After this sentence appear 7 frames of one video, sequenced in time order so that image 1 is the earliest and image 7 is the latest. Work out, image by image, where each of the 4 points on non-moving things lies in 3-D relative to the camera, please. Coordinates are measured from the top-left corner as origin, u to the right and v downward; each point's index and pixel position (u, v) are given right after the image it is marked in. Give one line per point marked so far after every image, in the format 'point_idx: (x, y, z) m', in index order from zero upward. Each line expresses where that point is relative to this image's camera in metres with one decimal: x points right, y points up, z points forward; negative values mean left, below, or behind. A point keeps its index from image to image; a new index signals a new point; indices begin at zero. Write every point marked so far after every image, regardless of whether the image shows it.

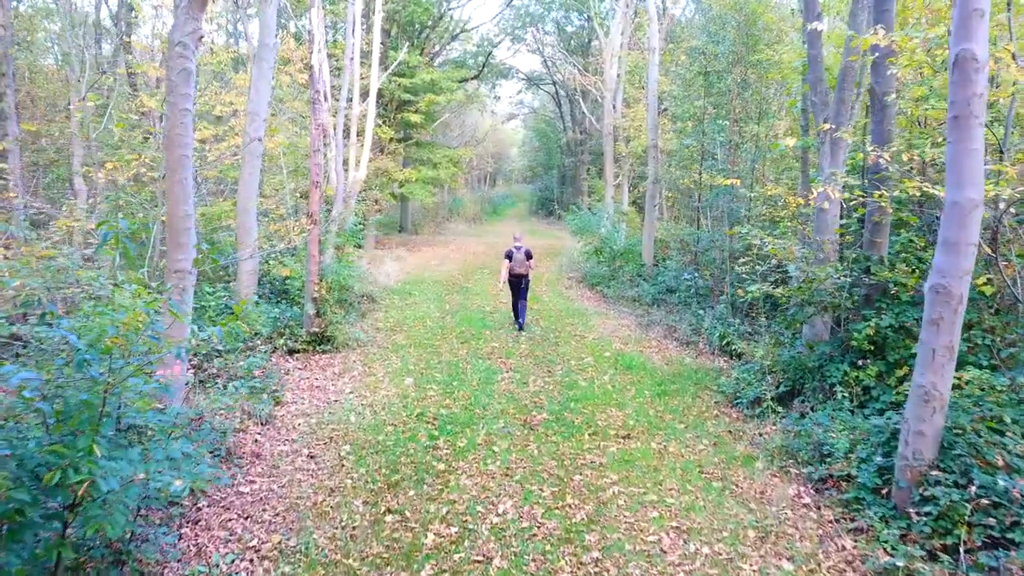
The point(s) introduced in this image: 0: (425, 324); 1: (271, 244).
0: (-1.3, -0.6, +12.7) m
1: (-3.3, +0.6, +11.3) m
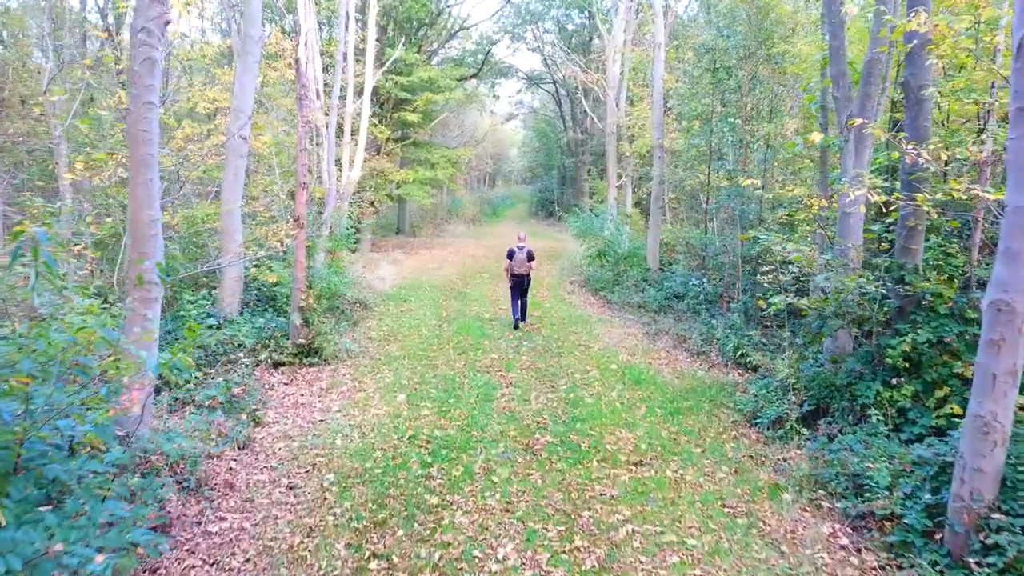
0: (-1.3, -0.7, +12.1) m
1: (-3.3, +0.5, +10.7) m
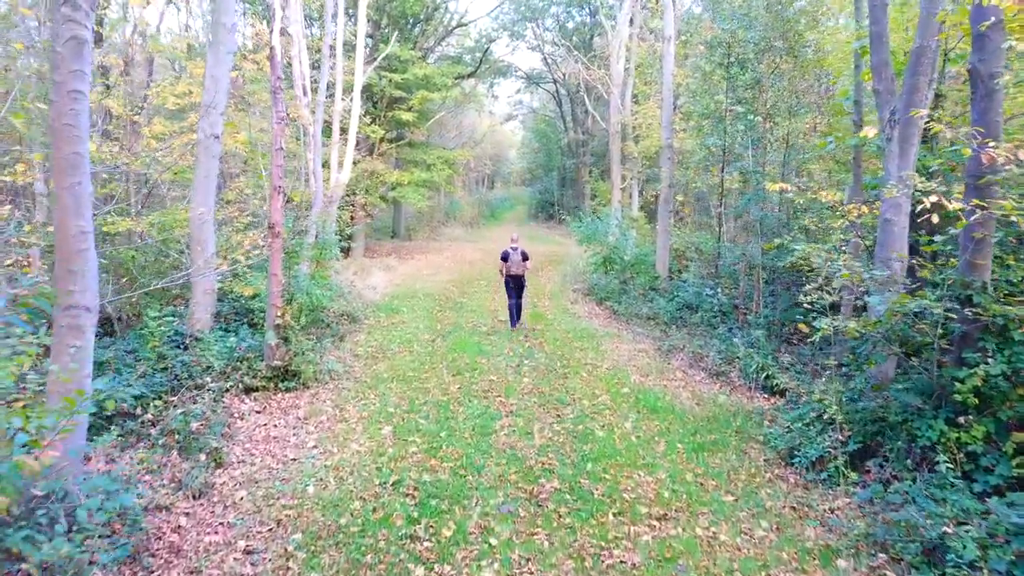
0: (-1.3, -0.8, +11.1) m
1: (-3.3, +0.3, +9.7) m
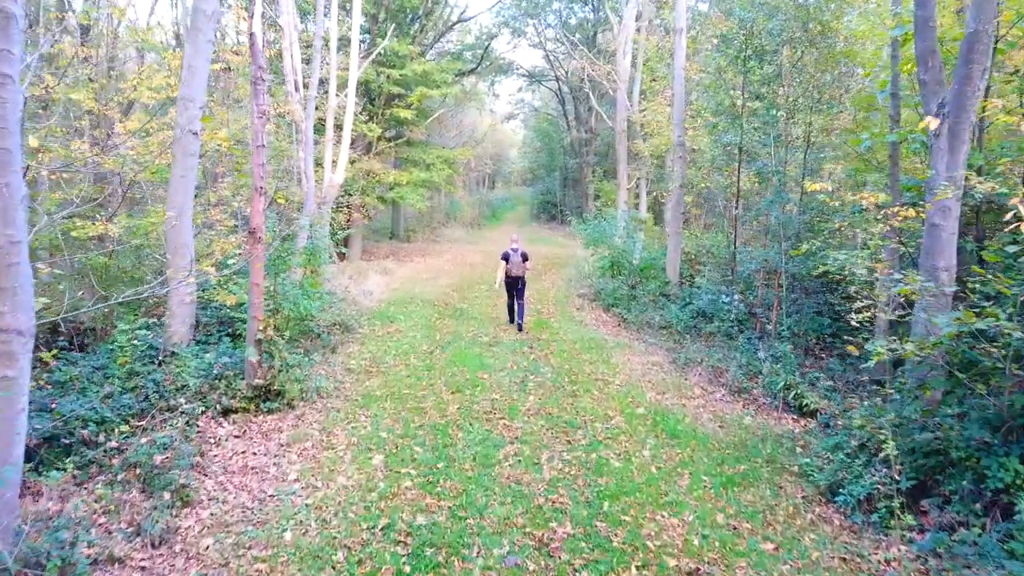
0: (-1.3, -0.9, +10.3) m
1: (-3.3, +0.2, +8.9) m
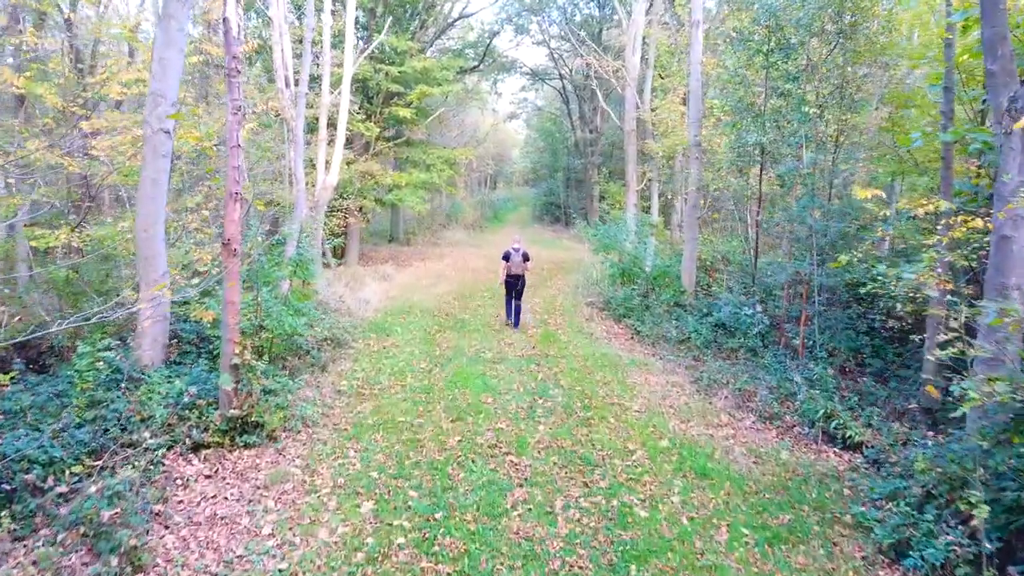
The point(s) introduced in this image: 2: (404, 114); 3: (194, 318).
0: (-1.2, -1.1, +9.4) m
1: (-3.2, +0.1, +8.0) m
2: (-2.6, +4.1, +19.5) m
3: (-3.1, -0.3, +8.0) m
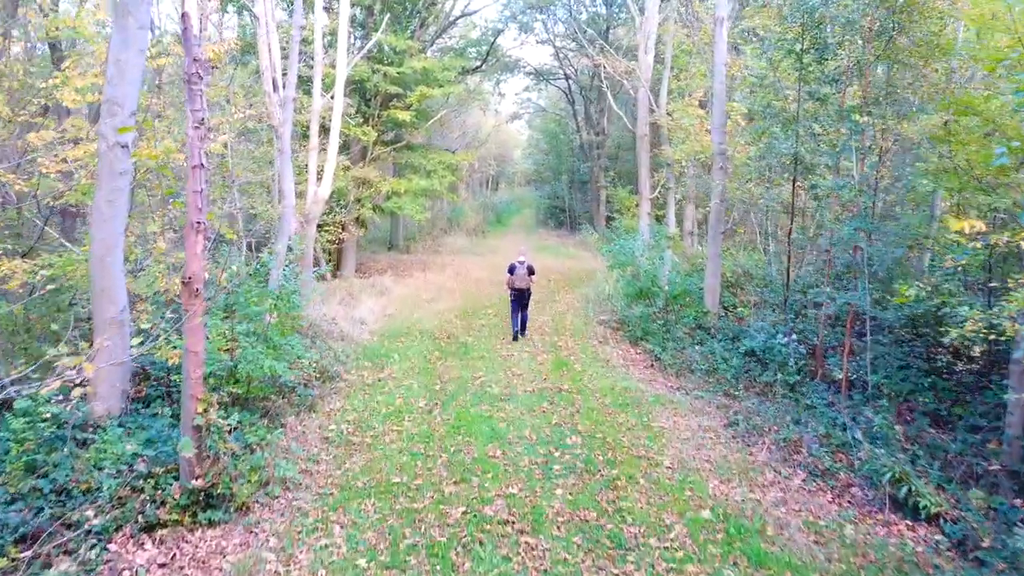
0: (-1.1, -1.4, +8.3) m
1: (-3.1, -0.3, +6.9) m
2: (-2.4, +3.8, +18.4) m
3: (-3.0, -0.6, +6.9) m
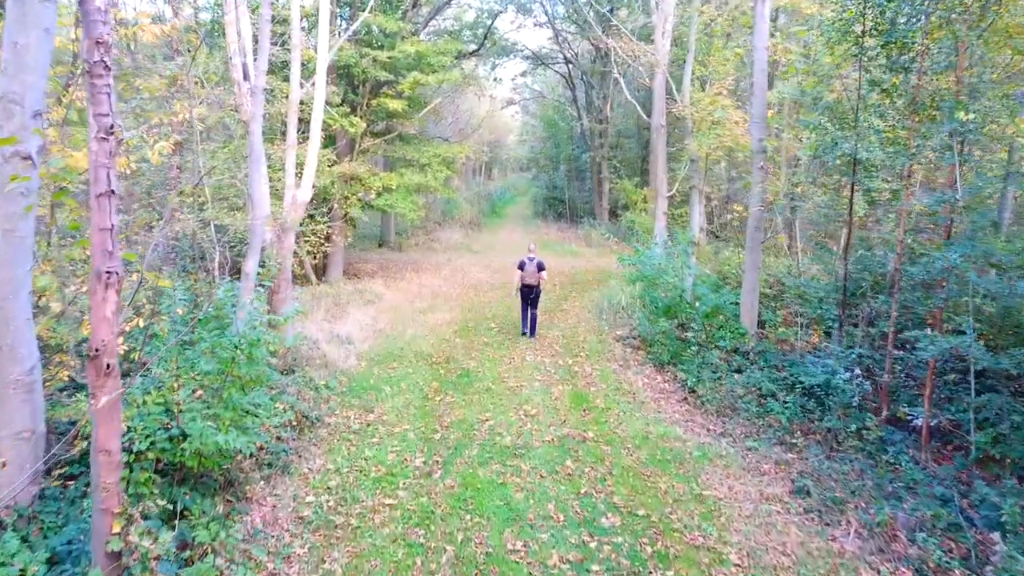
0: (-0.9, -1.7, +6.7) m
1: (-2.9, -0.6, +5.3) m
2: (-2.4, +3.7, +16.7) m
3: (-2.8, -1.0, +5.3) m
